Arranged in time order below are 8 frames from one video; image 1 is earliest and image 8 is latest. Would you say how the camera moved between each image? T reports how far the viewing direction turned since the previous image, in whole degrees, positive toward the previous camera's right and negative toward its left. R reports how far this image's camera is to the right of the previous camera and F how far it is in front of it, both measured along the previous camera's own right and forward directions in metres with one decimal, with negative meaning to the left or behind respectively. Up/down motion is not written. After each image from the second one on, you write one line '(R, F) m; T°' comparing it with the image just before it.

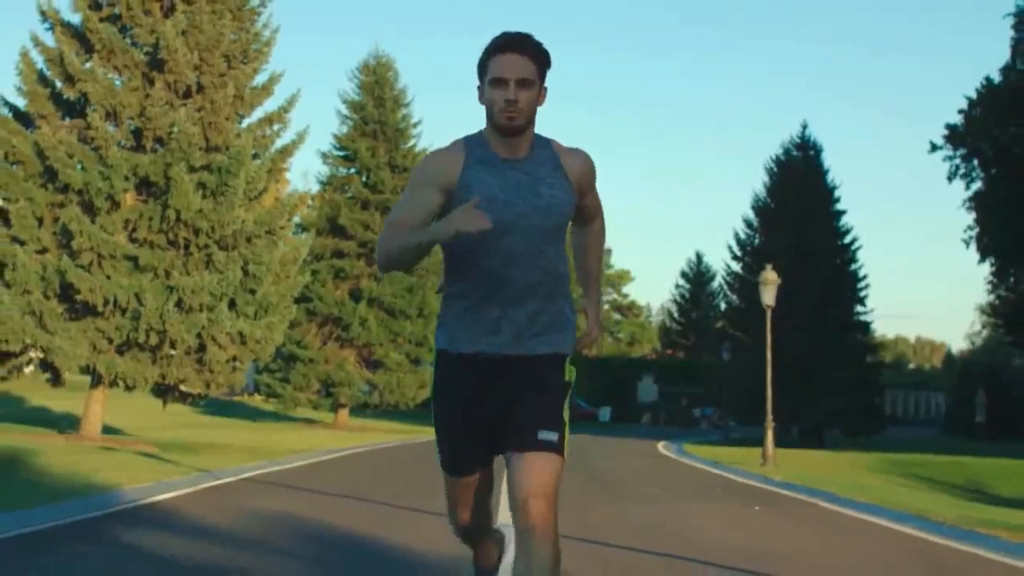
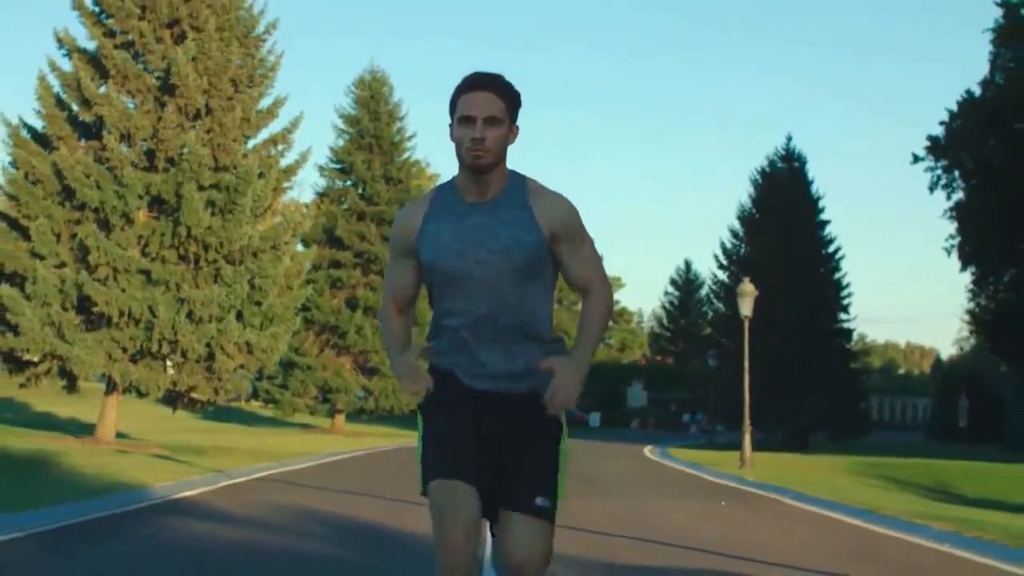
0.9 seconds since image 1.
(0.0, -1.7) m; 0°
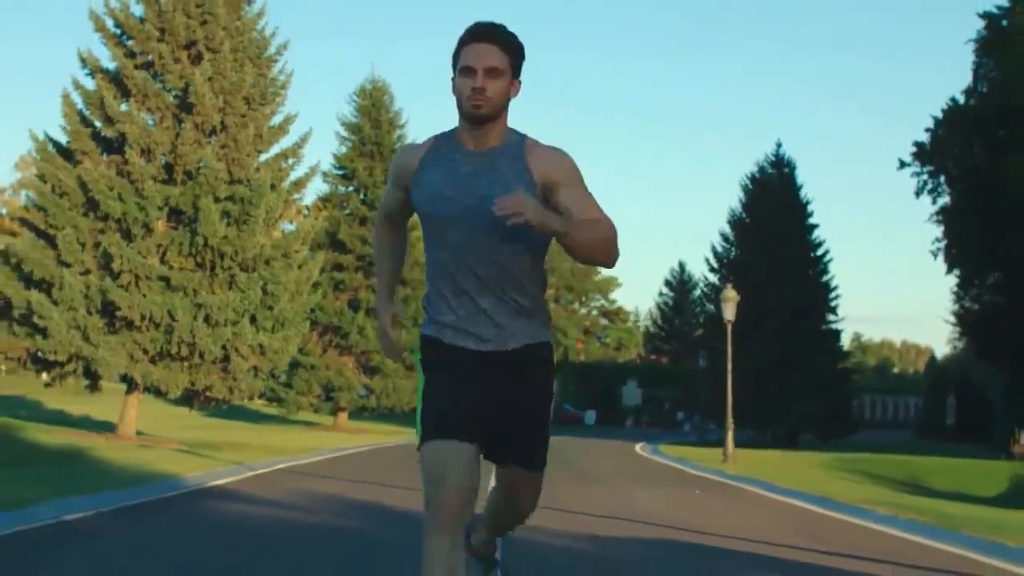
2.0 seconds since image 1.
(0.0, -2.0) m; 0°
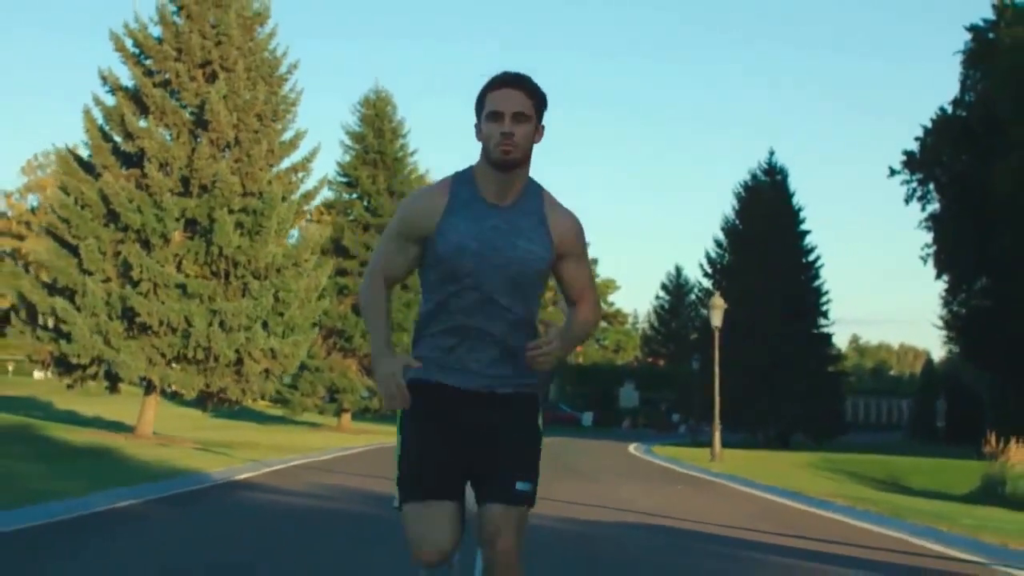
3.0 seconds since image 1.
(0.0, -1.7) m; 0°
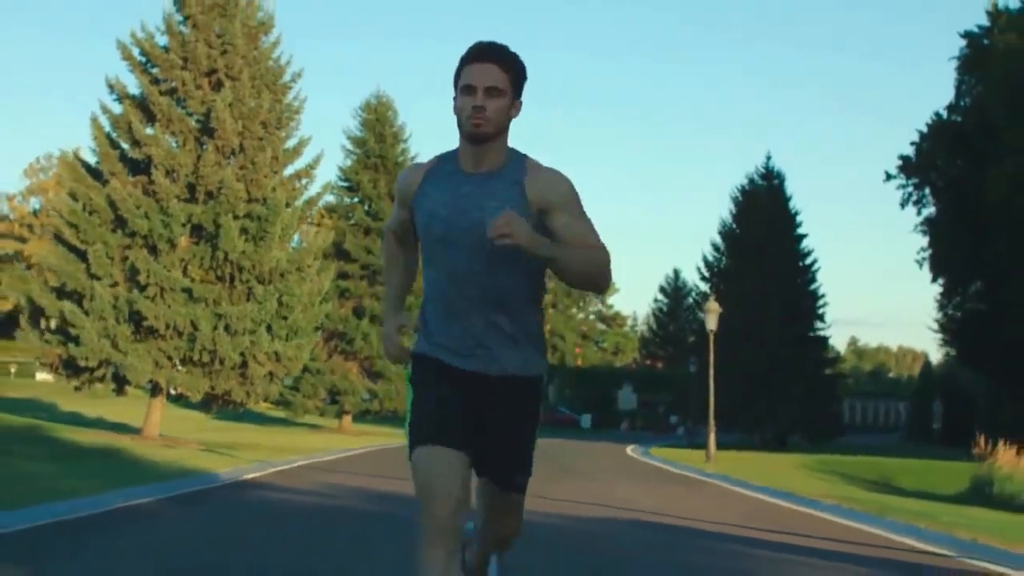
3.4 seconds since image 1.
(0.0, -0.7) m; 0°
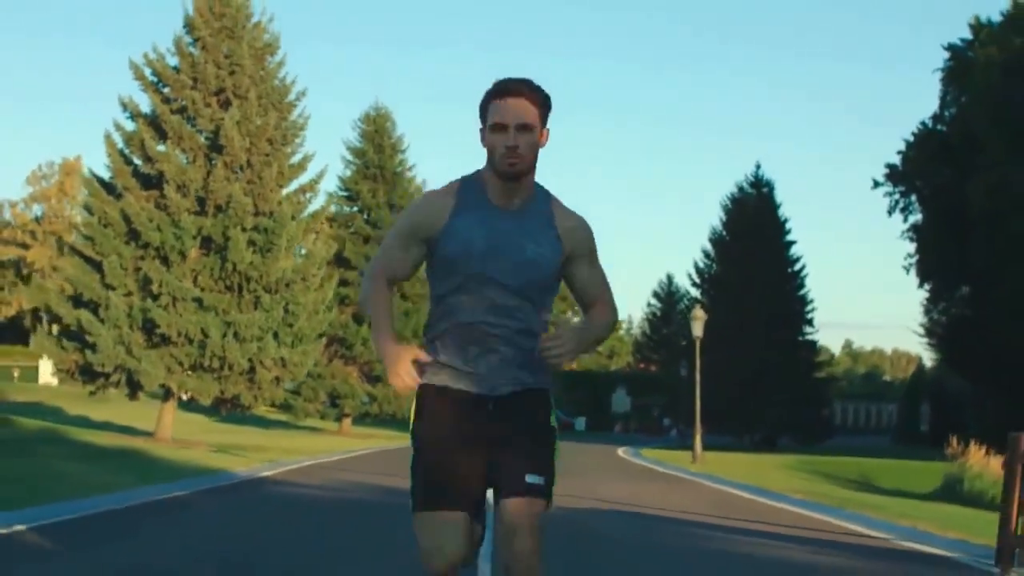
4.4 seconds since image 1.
(0.0, -1.7) m; 0°
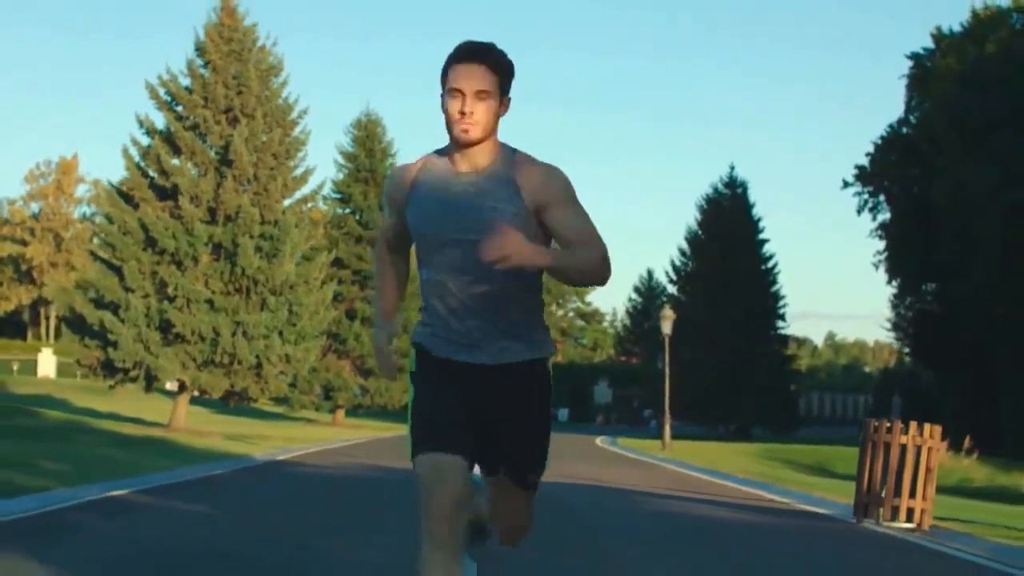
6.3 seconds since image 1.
(0.0, -3.4) m; +1°
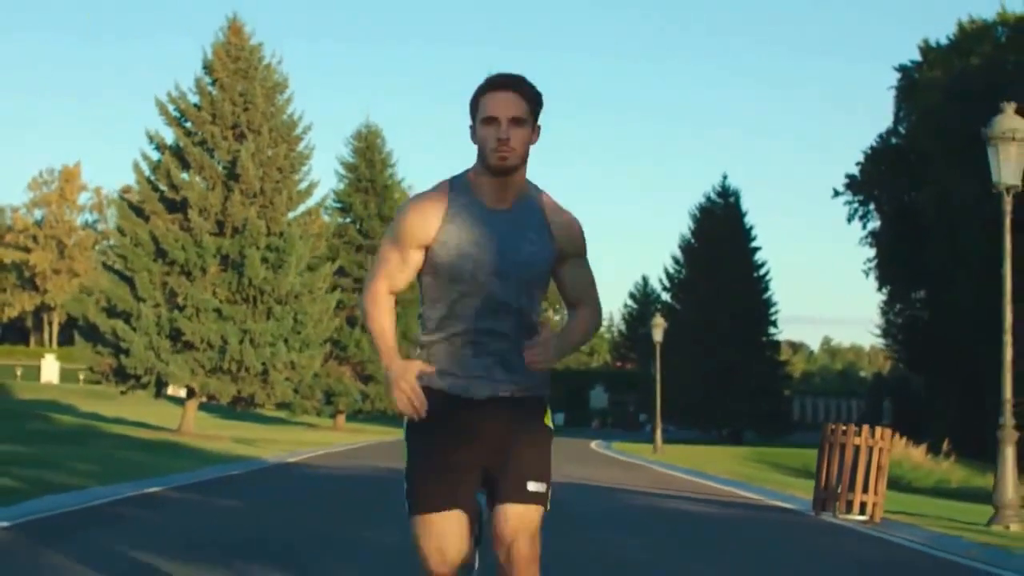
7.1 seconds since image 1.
(0.0, -1.5) m; 0°
